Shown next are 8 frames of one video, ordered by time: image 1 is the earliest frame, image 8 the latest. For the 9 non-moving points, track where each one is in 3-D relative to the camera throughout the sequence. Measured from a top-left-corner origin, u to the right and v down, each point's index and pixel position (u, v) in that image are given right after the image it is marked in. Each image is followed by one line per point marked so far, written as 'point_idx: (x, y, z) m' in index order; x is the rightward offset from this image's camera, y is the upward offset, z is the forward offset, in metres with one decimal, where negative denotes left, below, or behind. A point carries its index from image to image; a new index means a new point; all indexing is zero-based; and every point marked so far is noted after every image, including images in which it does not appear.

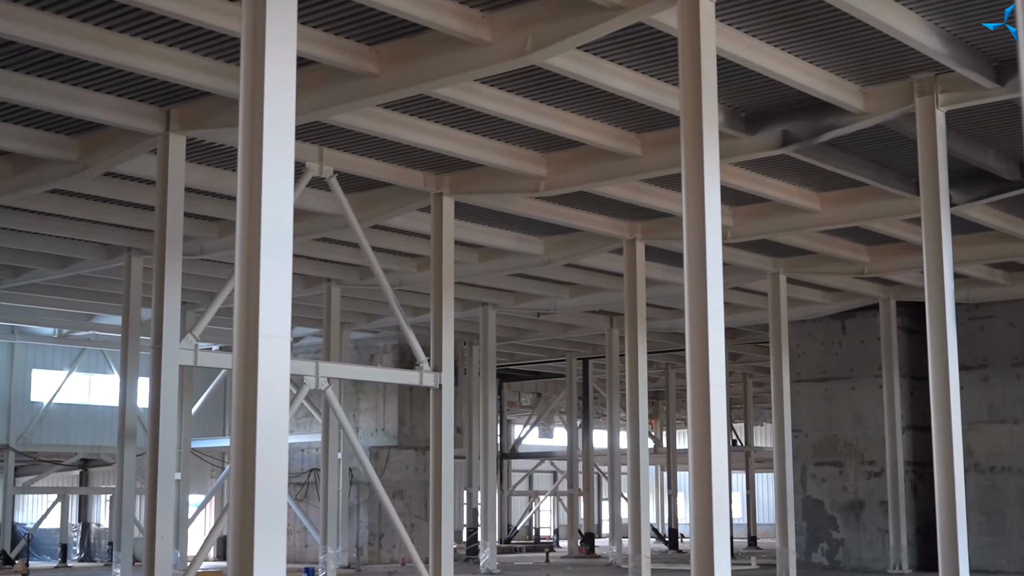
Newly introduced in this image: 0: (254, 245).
0: (-1.3, +0.2, +9.0) m
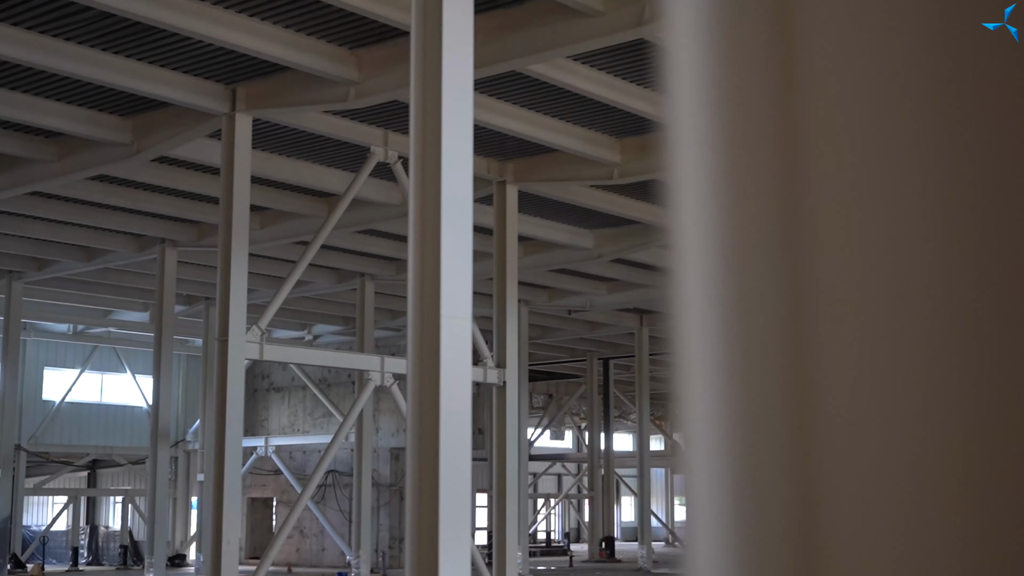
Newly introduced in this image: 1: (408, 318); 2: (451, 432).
0: (-0.3, +0.3, +8.0) m
1: (-0.5, -0.2, +8.0) m
2: (-0.3, -0.7, +7.8) m
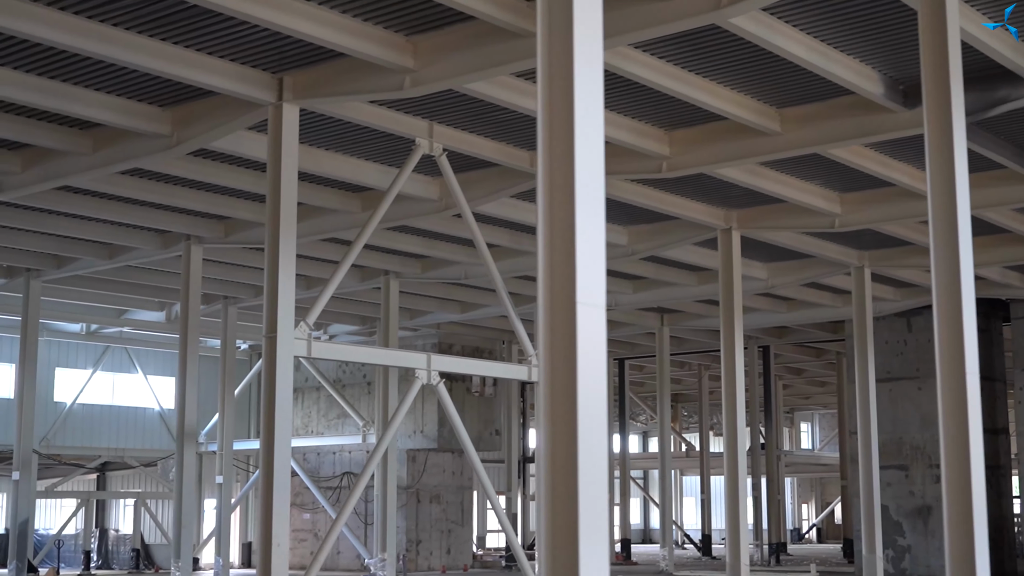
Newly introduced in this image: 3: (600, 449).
0: (+0.2, +0.4, +7.5) m
1: (+0.1, -0.1, +7.5) m
2: (+0.3, -0.6, +7.3) m
3: (+0.4, -0.7, +7.5) m
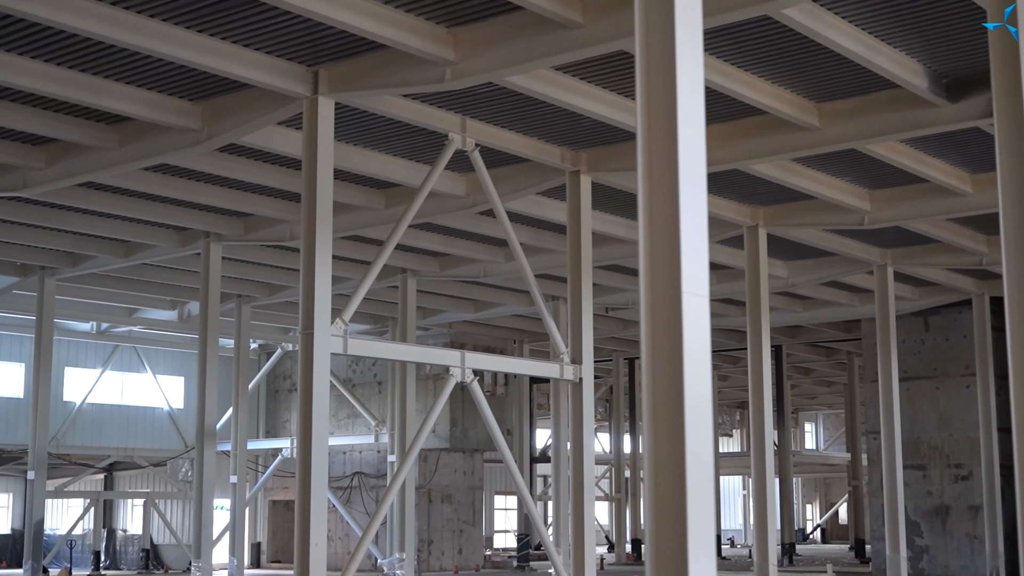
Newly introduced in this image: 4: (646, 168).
0: (+0.7, +0.4, +7.3) m
1: (+0.5, -0.1, +7.3) m
2: (+0.7, -0.6, +7.0) m
3: (+0.8, -0.7, +7.2) m
4: (+0.6, +0.5, +7.3) m
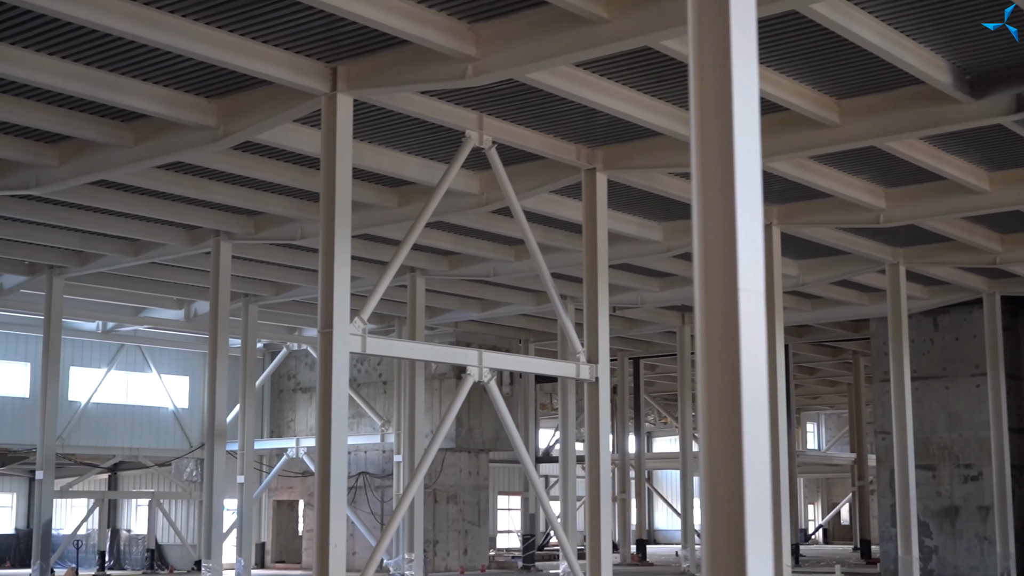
0: (+0.9, +0.4, +7.1) m
1: (+0.8, -0.1, +7.1) m
2: (+1.0, -0.6, +6.9) m
3: (+1.0, -0.7, +7.1) m
4: (+0.8, +0.5, +7.2) m
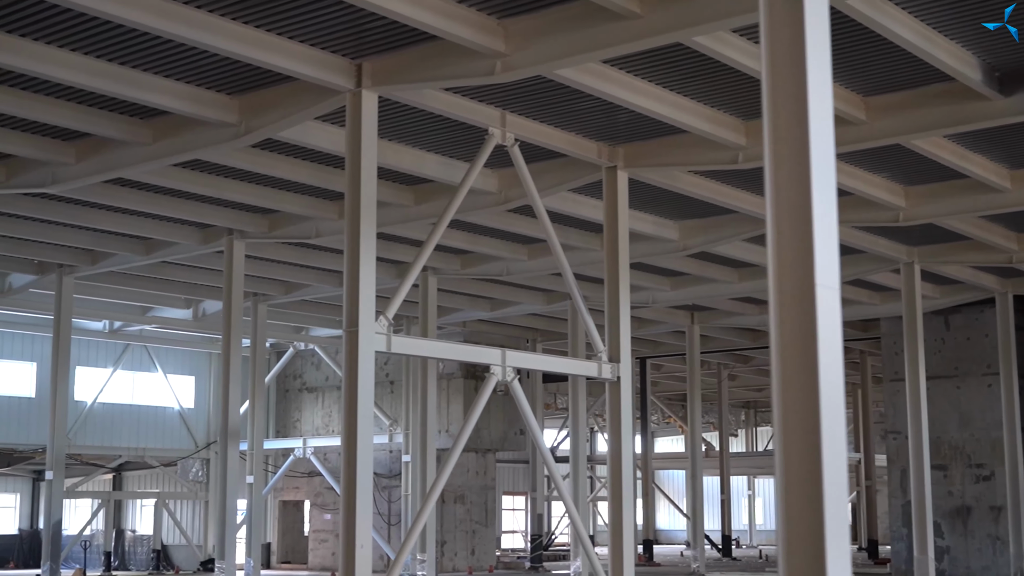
0: (+1.2, +0.4, +7.0) m
1: (+1.0, -0.1, +7.0) m
2: (+1.2, -0.6, +6.8) m
3: (+1.3, -0.6, +6.9) m
4: (+1.1, +0.5, +7.1) m
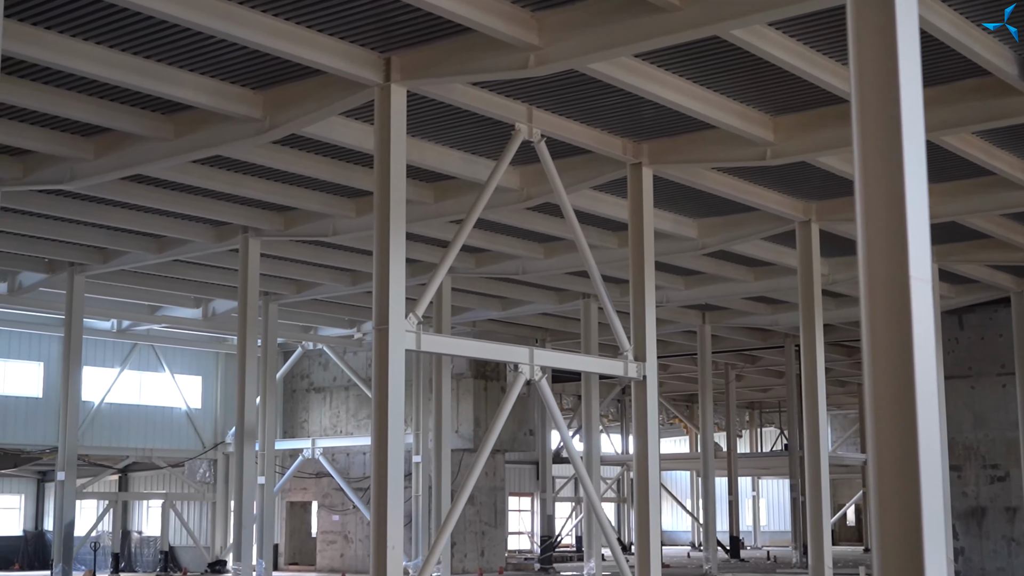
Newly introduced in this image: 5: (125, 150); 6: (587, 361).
0: (+1.5, +0.5, +6.8) m
1: (+1.3, 0.0, +6.8) m
2: (+1.6, -0.5, +6.5) m
3: (+1.6, -0.6, +6.7) m
4: (+1.4, +0.6, +6.8) m
5: (-4.4, +1.6, +19.9) m
6: (+0.8, -0.8, +18.9) m
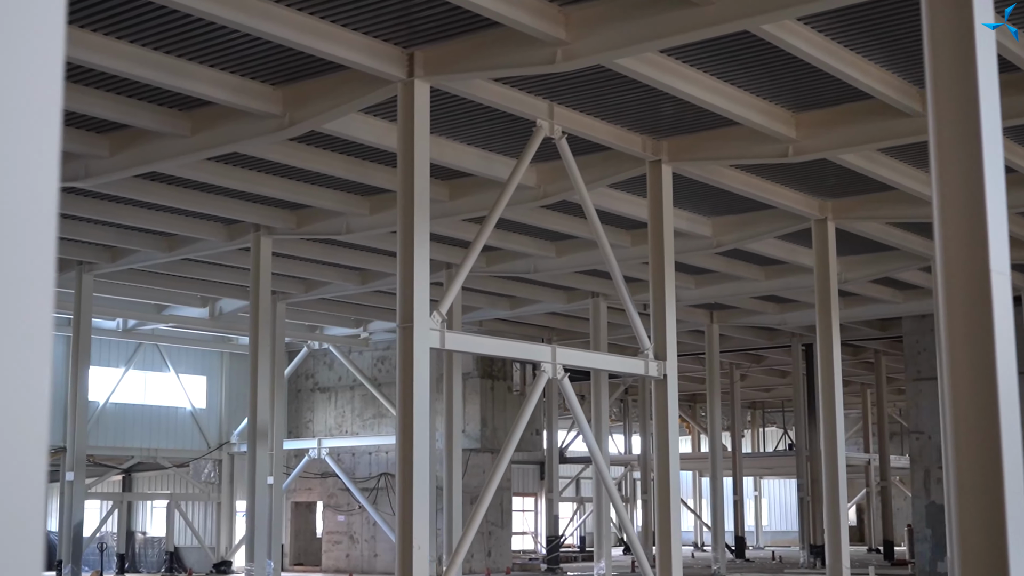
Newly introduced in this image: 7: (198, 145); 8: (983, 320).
0: (+1.7, +0.5, +6.6) m
1: (+1.6, 0.0, +6.6) m
2: (+1.8, -0.5, +6.4) m
3: (+1.9, -0.6, +6.5) m
4: (+1.7, +0.6, +6.7) m
5: (-4.2, +1.6, +19.8) m
6: (+1.0, -0.8, +18.8) m
7: (-3.4, +1.6, +19.2) m
8: (+1.7, 0.0, +6.5) m
